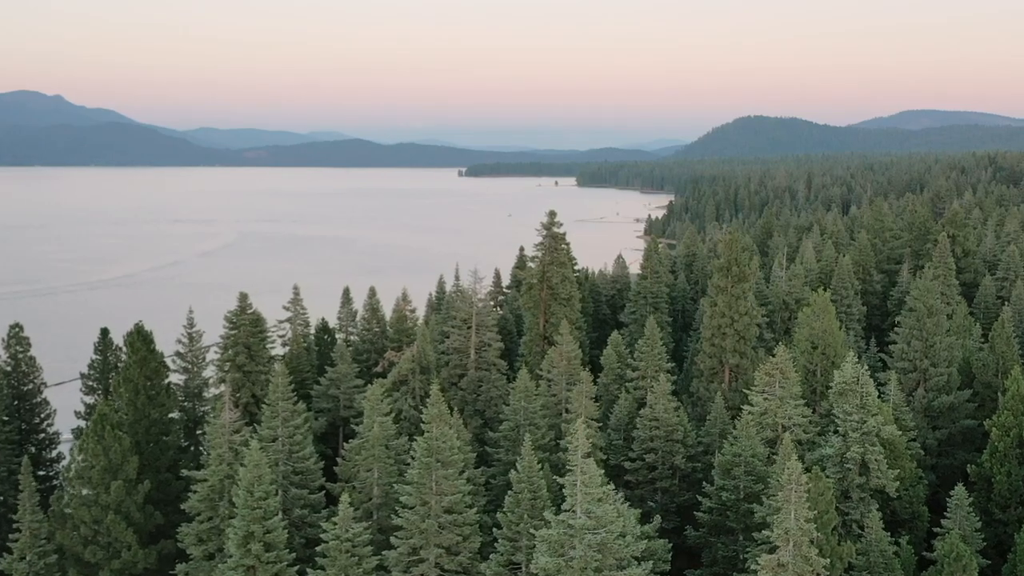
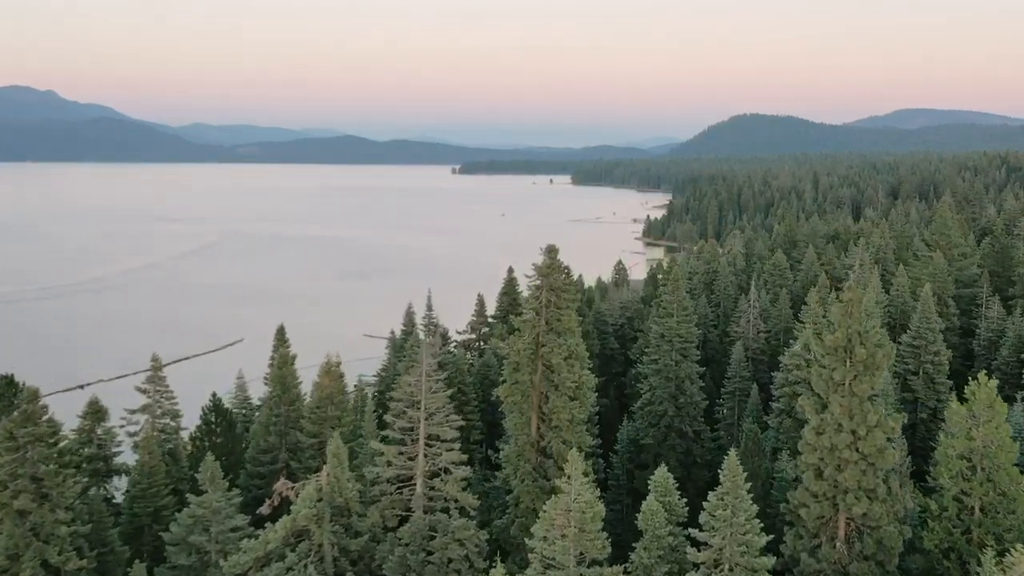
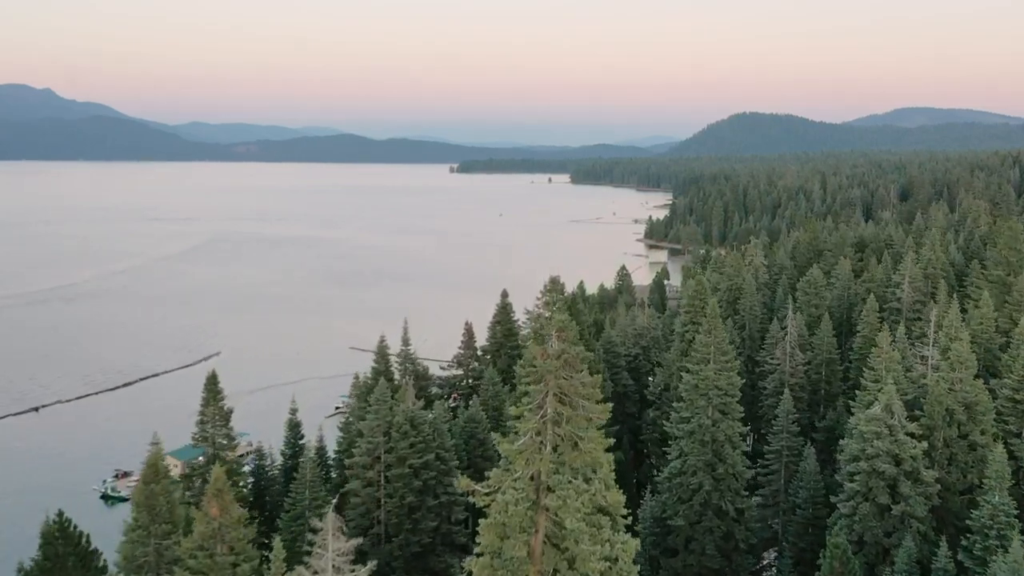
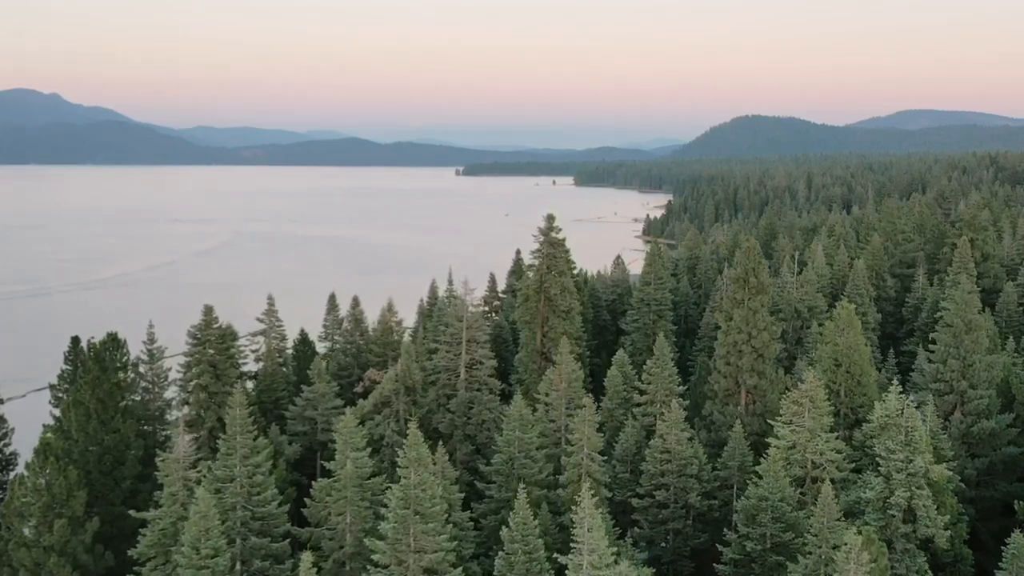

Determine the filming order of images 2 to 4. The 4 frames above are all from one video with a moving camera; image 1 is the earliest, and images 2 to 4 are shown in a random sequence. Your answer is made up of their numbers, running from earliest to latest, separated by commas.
4, 2, 3
